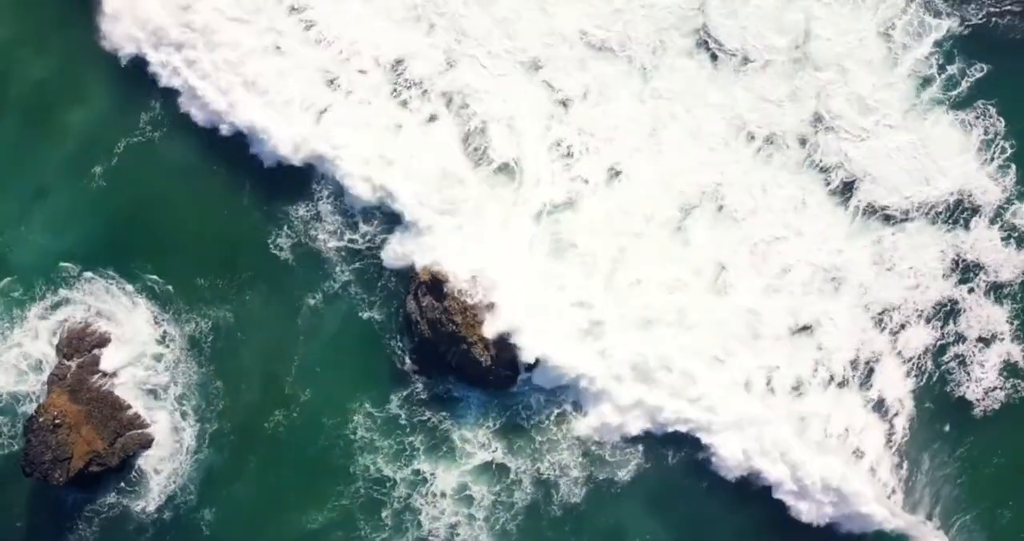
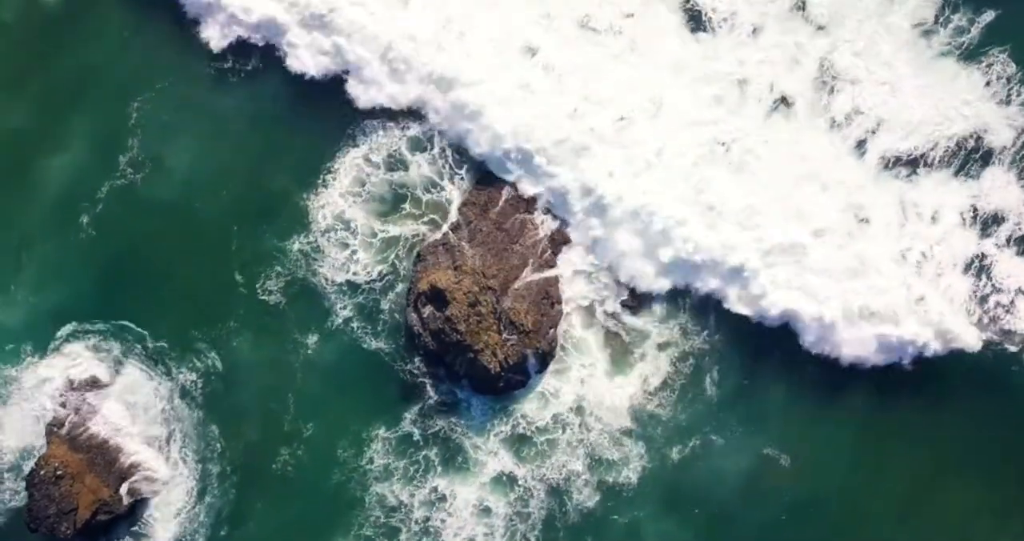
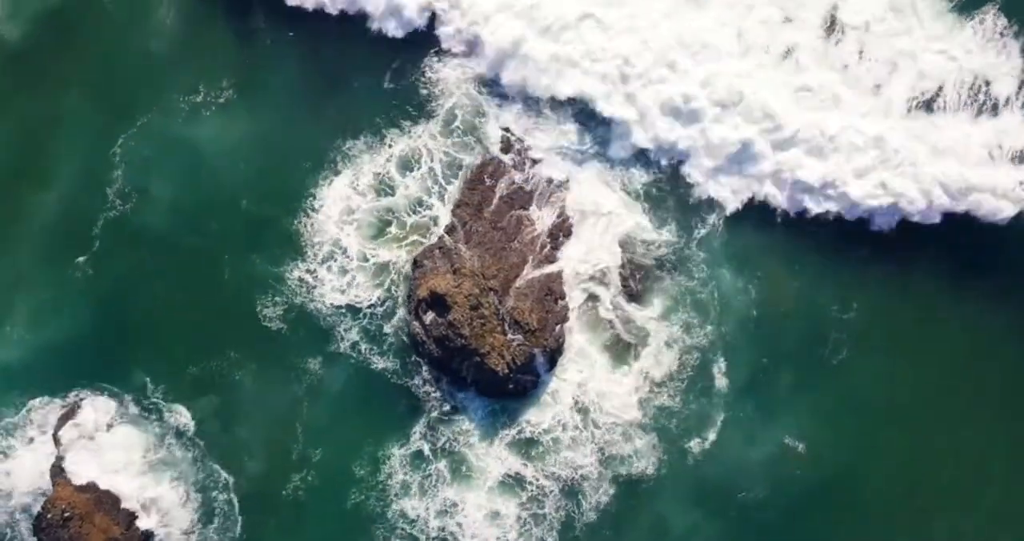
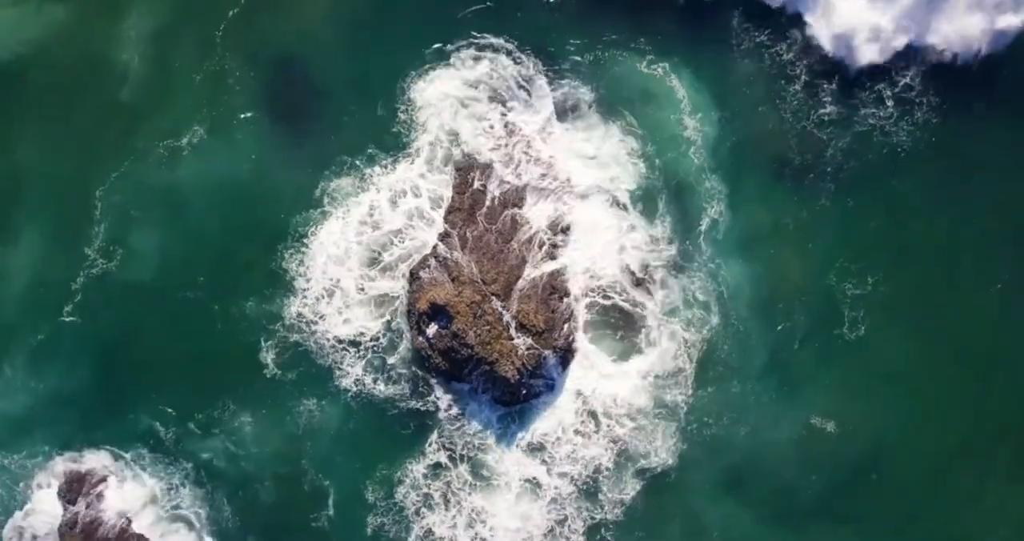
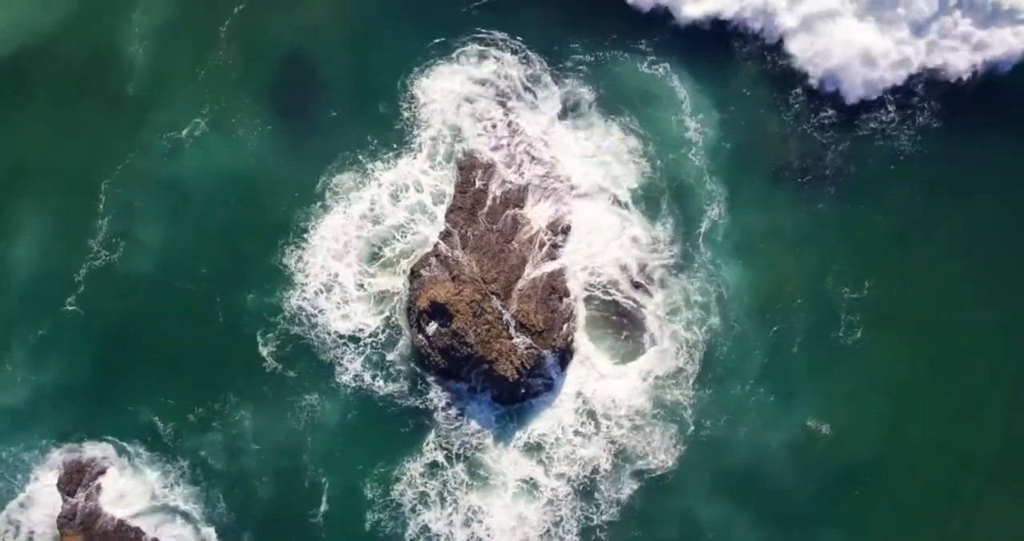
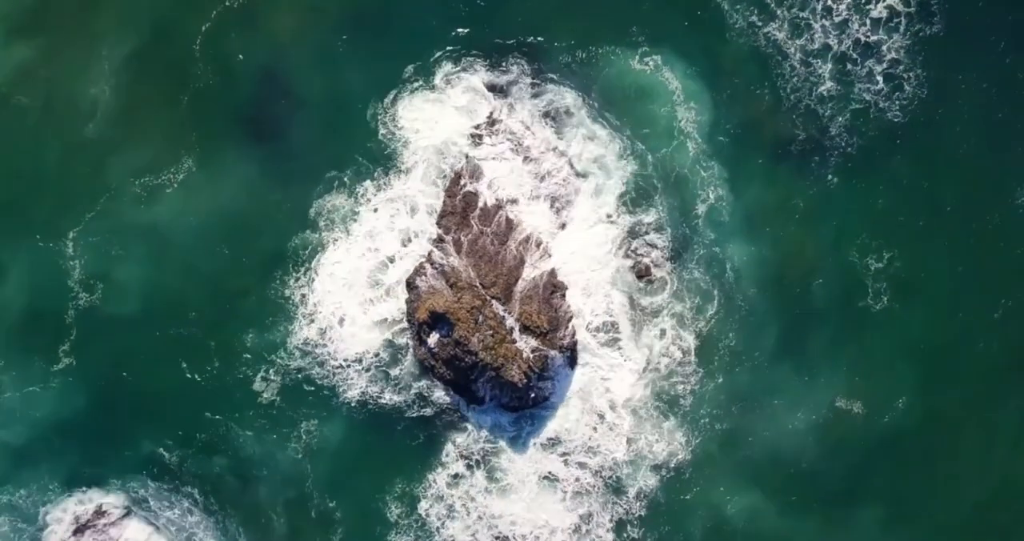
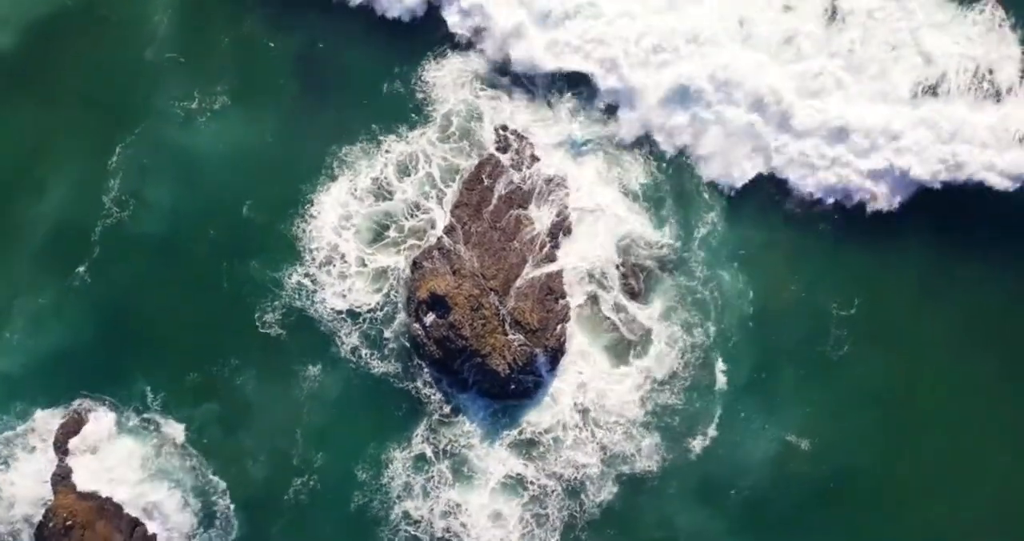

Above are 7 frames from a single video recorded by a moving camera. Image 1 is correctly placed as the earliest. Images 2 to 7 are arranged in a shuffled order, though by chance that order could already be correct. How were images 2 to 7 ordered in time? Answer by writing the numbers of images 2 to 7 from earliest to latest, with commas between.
2, 3, 5, 6, 4, 7
